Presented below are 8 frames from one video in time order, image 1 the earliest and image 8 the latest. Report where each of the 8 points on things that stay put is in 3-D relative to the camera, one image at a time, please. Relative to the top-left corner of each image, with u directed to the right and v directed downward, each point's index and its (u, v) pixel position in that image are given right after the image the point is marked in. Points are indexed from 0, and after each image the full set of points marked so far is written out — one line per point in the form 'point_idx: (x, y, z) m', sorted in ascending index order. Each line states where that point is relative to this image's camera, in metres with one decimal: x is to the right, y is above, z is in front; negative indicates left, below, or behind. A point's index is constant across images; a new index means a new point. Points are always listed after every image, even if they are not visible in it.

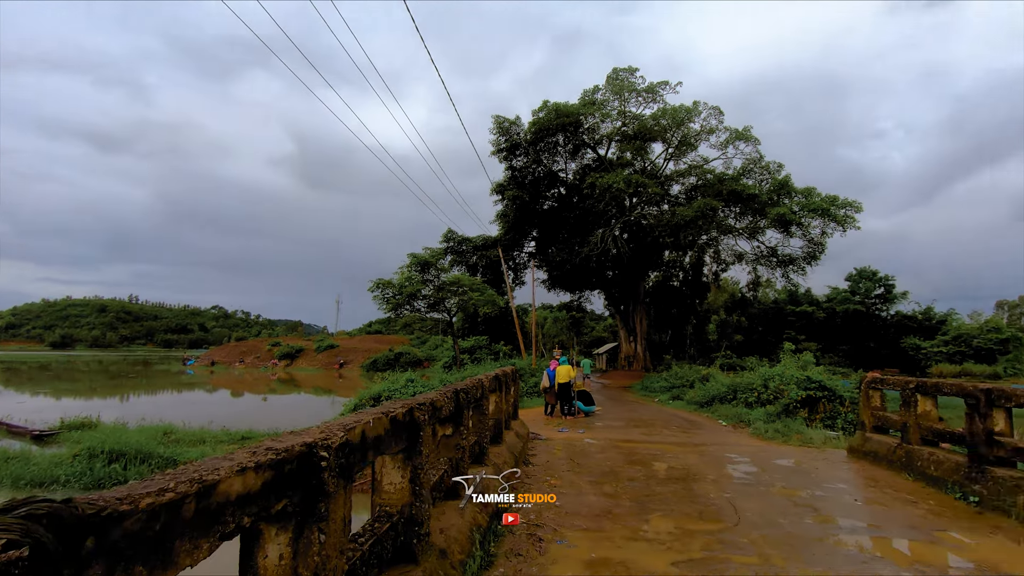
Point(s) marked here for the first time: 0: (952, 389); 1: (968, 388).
0: (+4.3, -1.0, +5.3) m
1: (+4.3, -1.0, +5.1) m
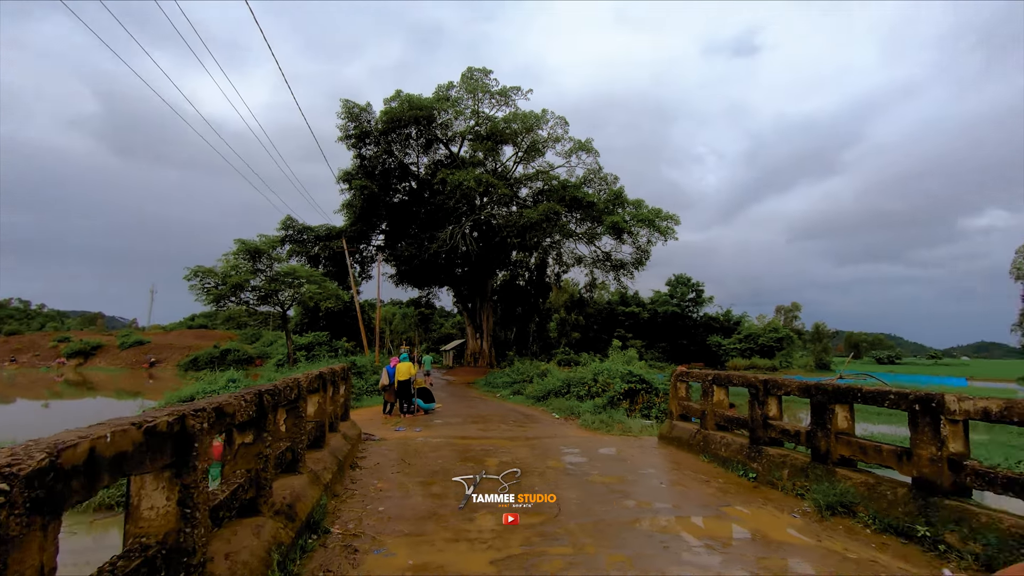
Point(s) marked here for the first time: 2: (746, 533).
0: (+2.6, -1.0, +6.1) m
1: (+2.6, -1.0, +5.9) m
2: (+1.8, -1.9, +4.1) m
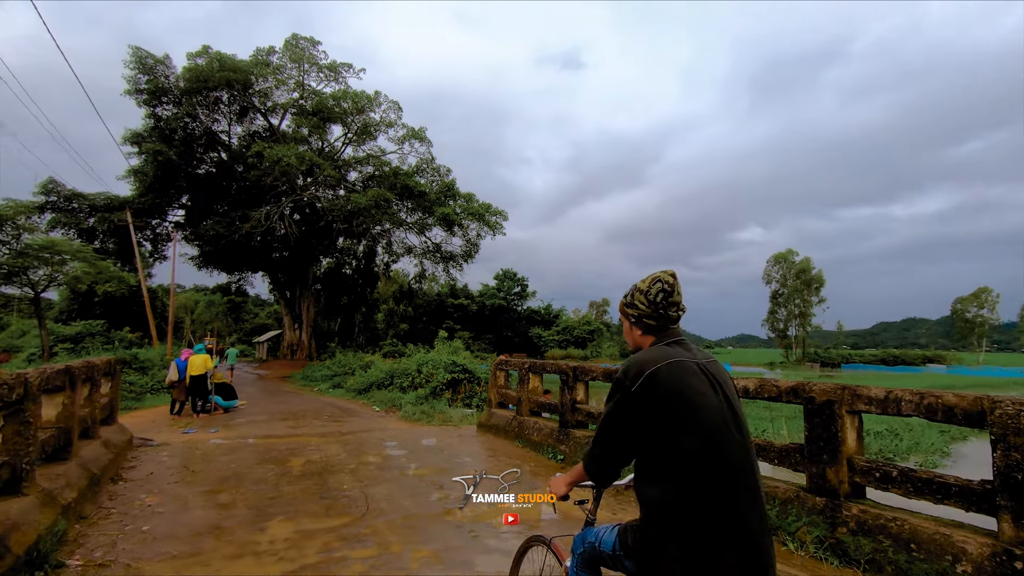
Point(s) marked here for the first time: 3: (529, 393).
0: (+0.5, -0.9, +6.4) m
1: (+0.6, -0.9, +6.2) m
2: (+0.4, -1.8, +4.3) m
3: (+0.2, -1.3, +6.9) m
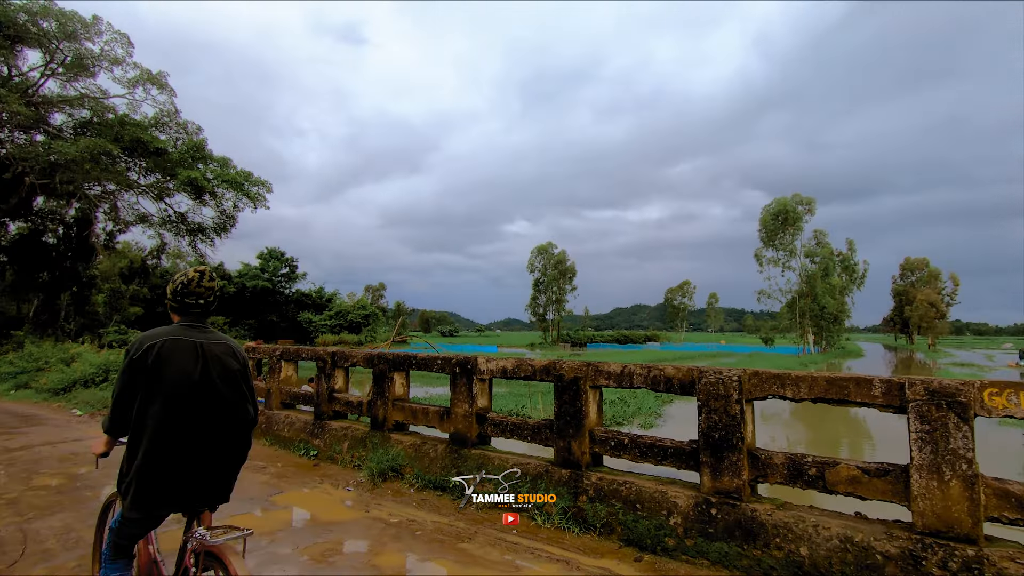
0: (-2.2, -0.7, +5.7) m
1: (-2.0, -0.7, +5.6) m
2: (-1.5, -1.6, +3.8) m
3: (-2.6, -1.1, +6.1) m
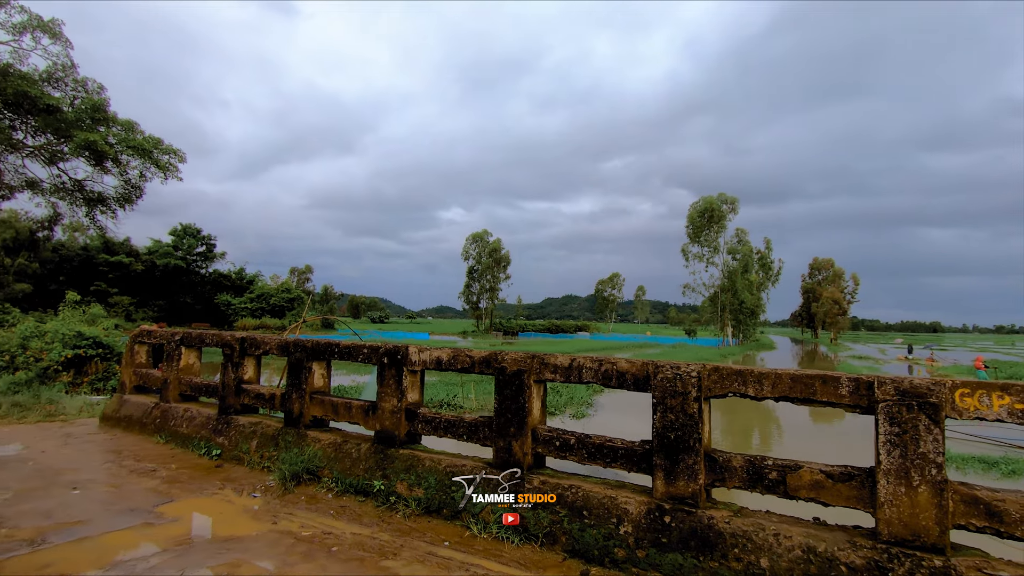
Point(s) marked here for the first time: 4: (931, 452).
0: (-2.8, -0.5, +5.0) m
1: (-2.6, -0.5, +4.9) m
2: (-1.9, -1.5, +3.2) m
3: (-3.3, -0.8, +5.4) m
4: (+1.8, -0.7, +2.2) m
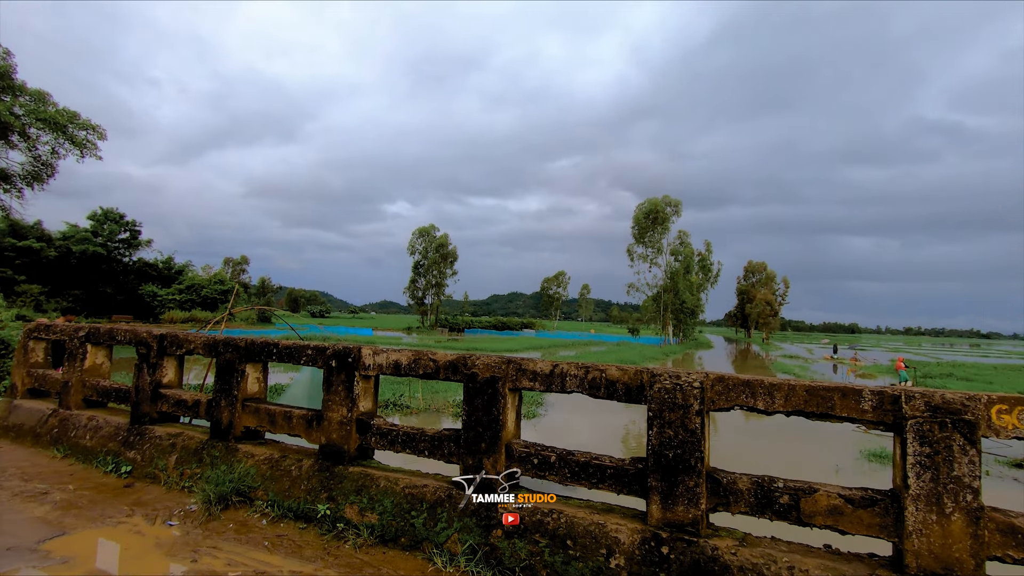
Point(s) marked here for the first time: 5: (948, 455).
0: (-3.1, -0.4, +4.3) m
1: (-2.9, -0.4, +4.2) m
2: (-2.0, -1.4, +2.6) m
3: (-3.7, -0.7, +4.6) m
4: (+1.7, -0.7, +2.0) m
5: (+1.7, -0.6, +2.0) m
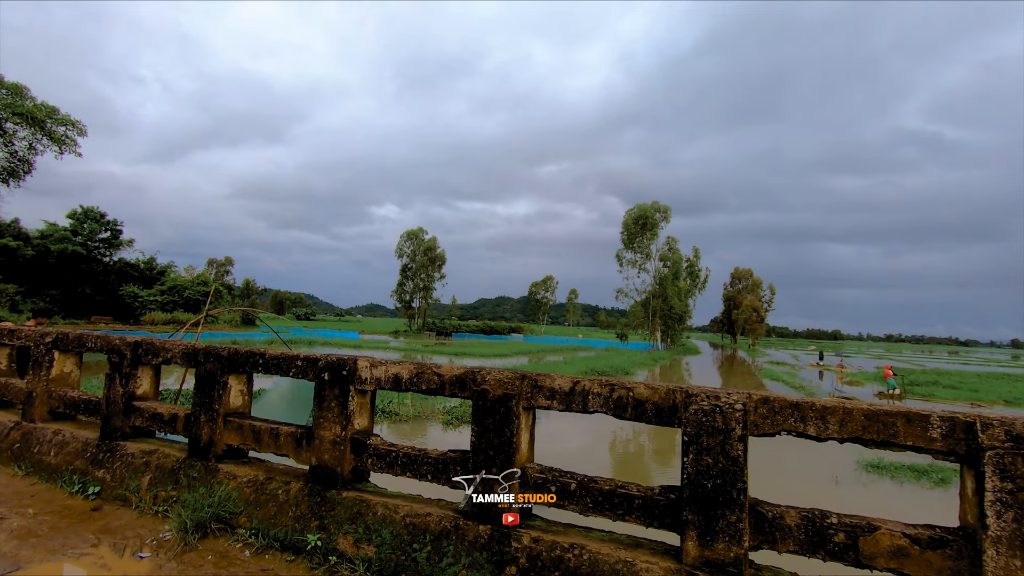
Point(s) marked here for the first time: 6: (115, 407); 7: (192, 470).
0: (-3.0, -0.4, +3.9) m
1: (-2.8, -0.4, +3.8) m
2: (-2.0, -1.4, +2.3) m
3: (-3.6, -0.7, +4.2) m
4: (+1.8, -0.7, +1.8) m
5: (+1.7, -0.7, +1.8) m
6: (-2.8, -0.8, +3.8) m
7: (-2.0, -1.1, +3.3) m
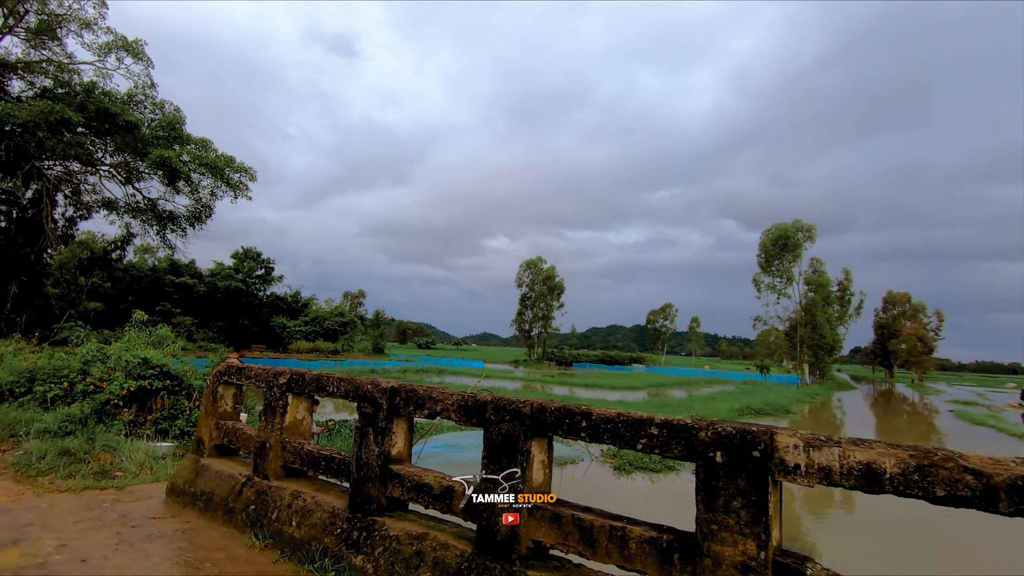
0: (-1.0, -0.6, +3.2) m
1: (-0.8, -0.6, +3.1) m
2: (-0.3, -1.5, +1.3) m
3: (-1.5, -1.0, +3.6) m
4: (+3.3, -0.7, +0.1) m
5: (+3.2, -0.7, +0.1) m
6: (-0.8, -1.0, +3.0) m
7: (-0.1, -1.3, +2.4) m
